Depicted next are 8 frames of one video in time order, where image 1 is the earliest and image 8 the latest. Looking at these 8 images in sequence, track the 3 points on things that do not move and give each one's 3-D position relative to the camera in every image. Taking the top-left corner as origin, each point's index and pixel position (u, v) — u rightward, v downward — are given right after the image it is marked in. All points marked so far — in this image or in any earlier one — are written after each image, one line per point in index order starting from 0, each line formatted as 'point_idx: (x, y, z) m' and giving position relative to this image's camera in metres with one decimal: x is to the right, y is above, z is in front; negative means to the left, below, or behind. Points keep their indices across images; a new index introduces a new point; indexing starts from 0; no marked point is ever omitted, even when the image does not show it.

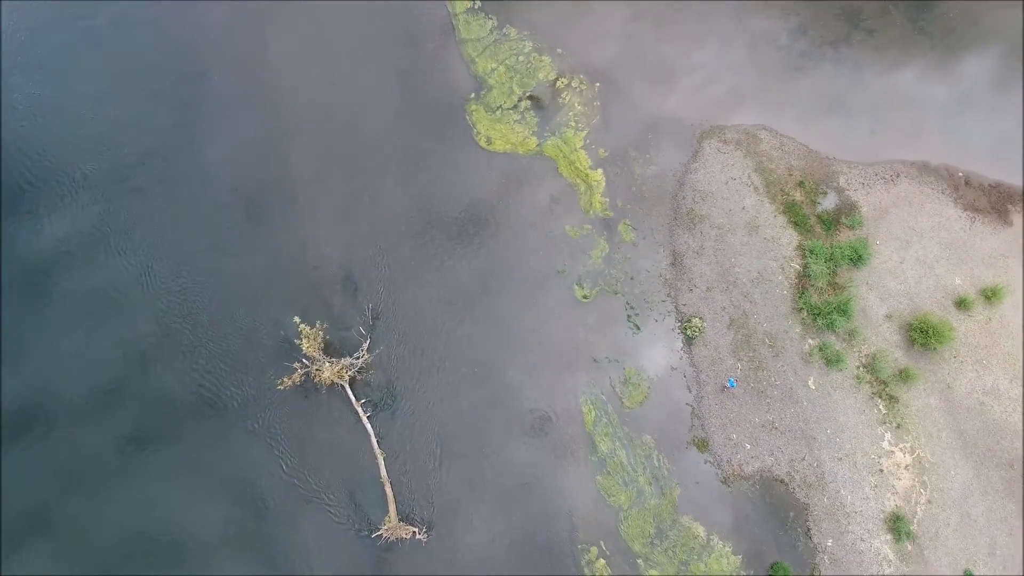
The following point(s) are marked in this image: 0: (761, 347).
0: (+5.5, -1.3, +13.9) m
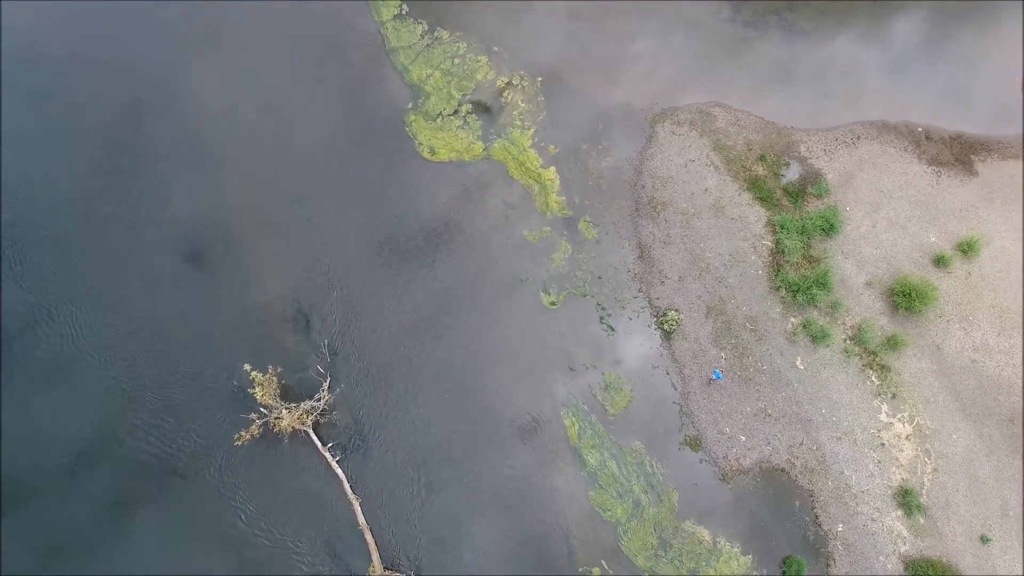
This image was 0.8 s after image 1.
0: (+4.9, -0.9, +13.3) m
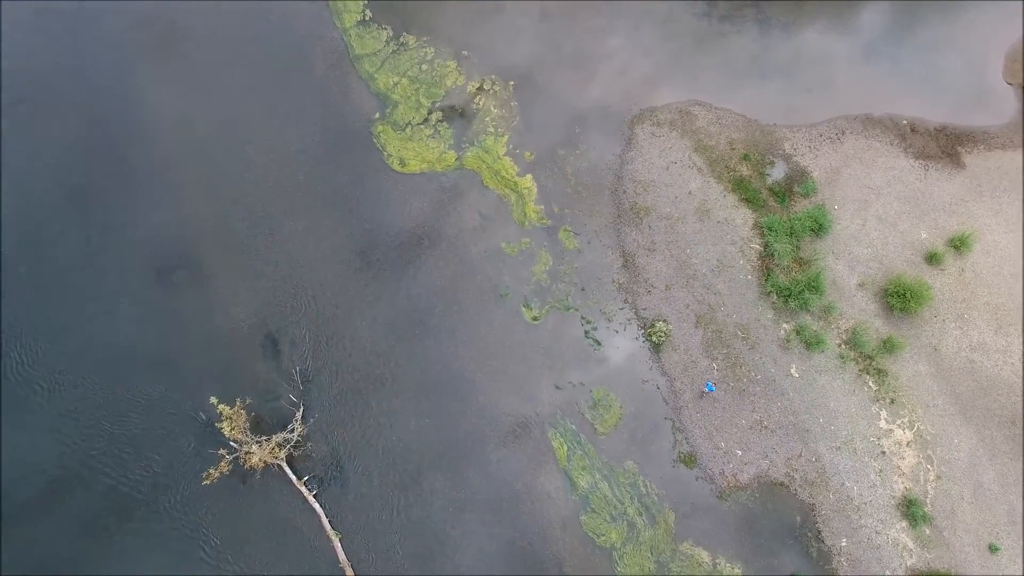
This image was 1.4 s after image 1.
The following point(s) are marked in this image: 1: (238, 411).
0: (+4.5, -1.1, +12.7) m
1: (-5.2, -2.3, +11.9) m
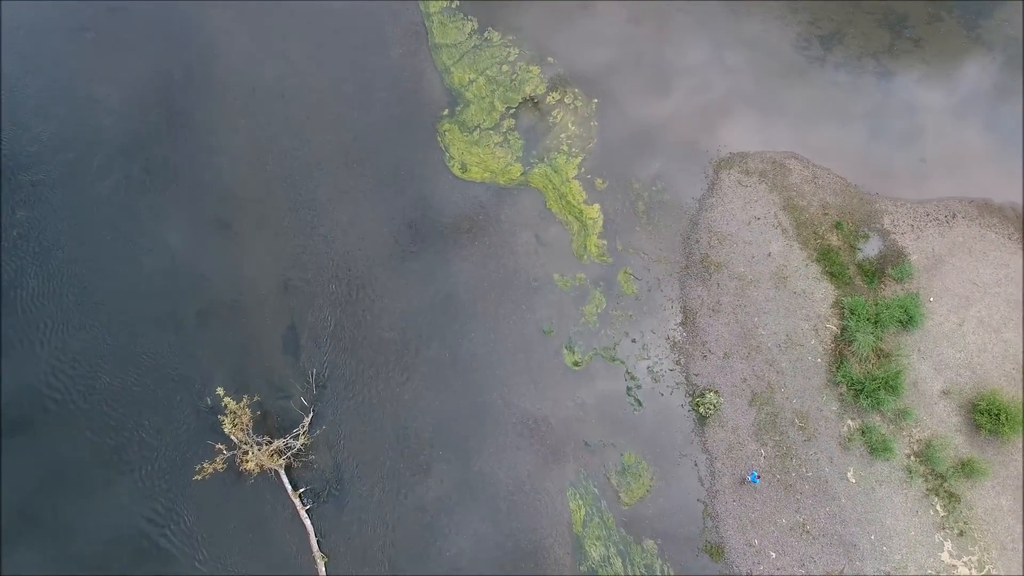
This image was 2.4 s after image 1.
0: (+5.0, -2.6, +11.4) m
1: (-4.7, -2.1, +11.2) m
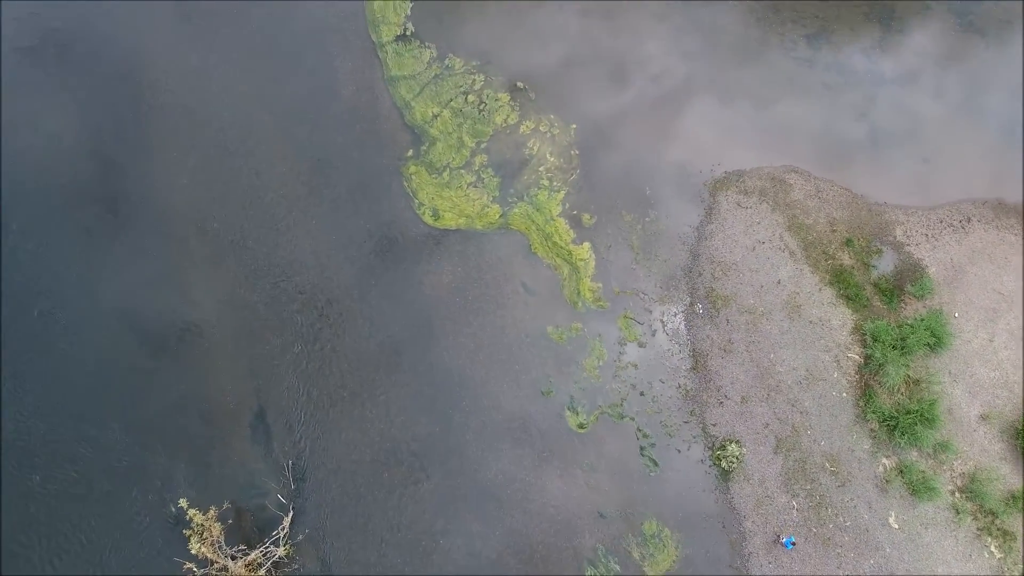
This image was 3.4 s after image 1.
0: (+5.1, -3.1, +10.4) m
1: (-4.7, -3.5, +9.8) m
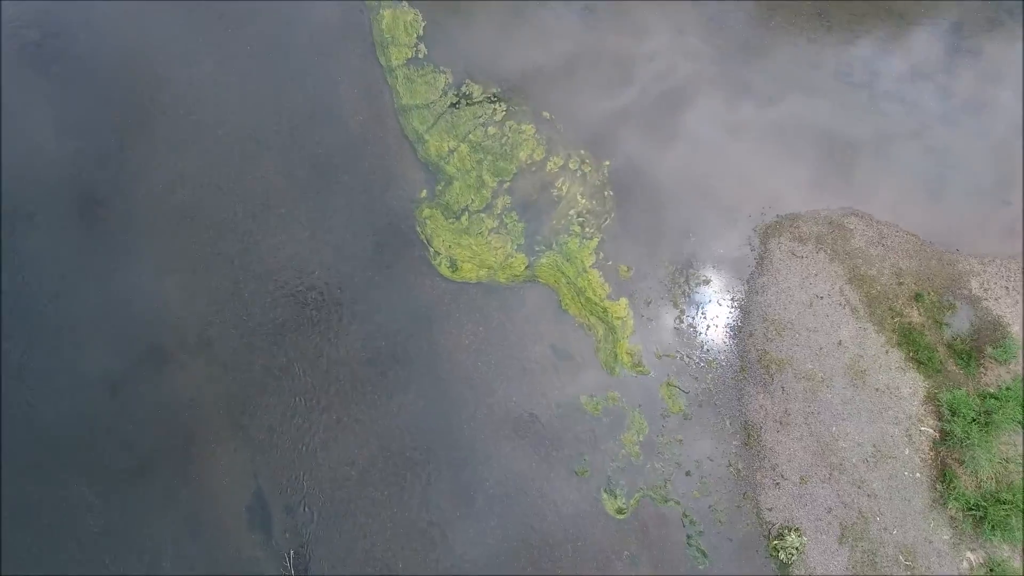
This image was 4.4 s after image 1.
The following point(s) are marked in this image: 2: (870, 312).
0: (+5.5, -4.1, +9.2) m
1: (-4.2, -4.5, +8.7) m
2: (+5.7, -0.4, +10.1) m
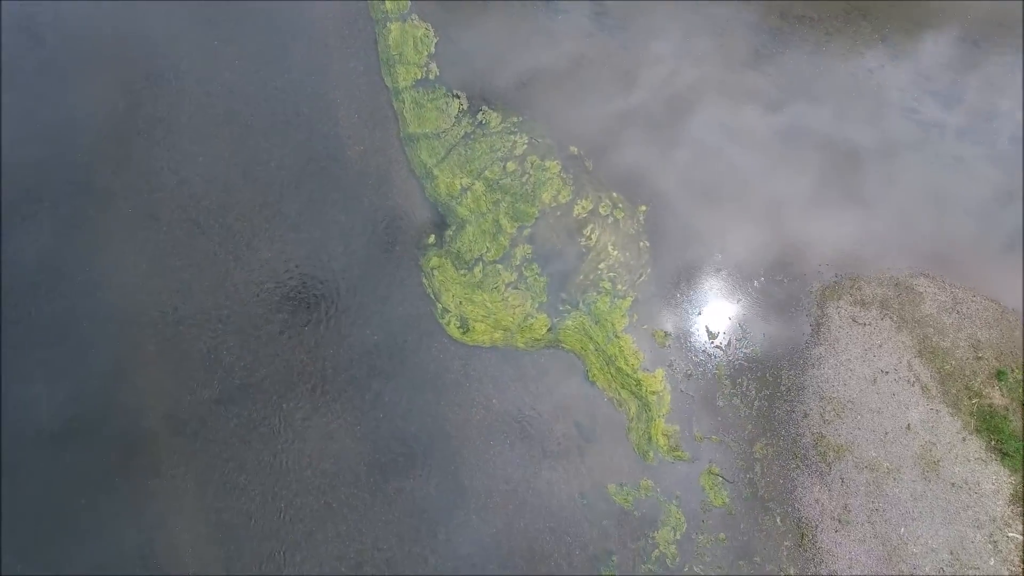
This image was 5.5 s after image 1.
0: (+5.7, -5.1, +7.8) m
1: (-4.1, -5.4, +7.3) m
2: (+6.0, -1.5, +8.7) m
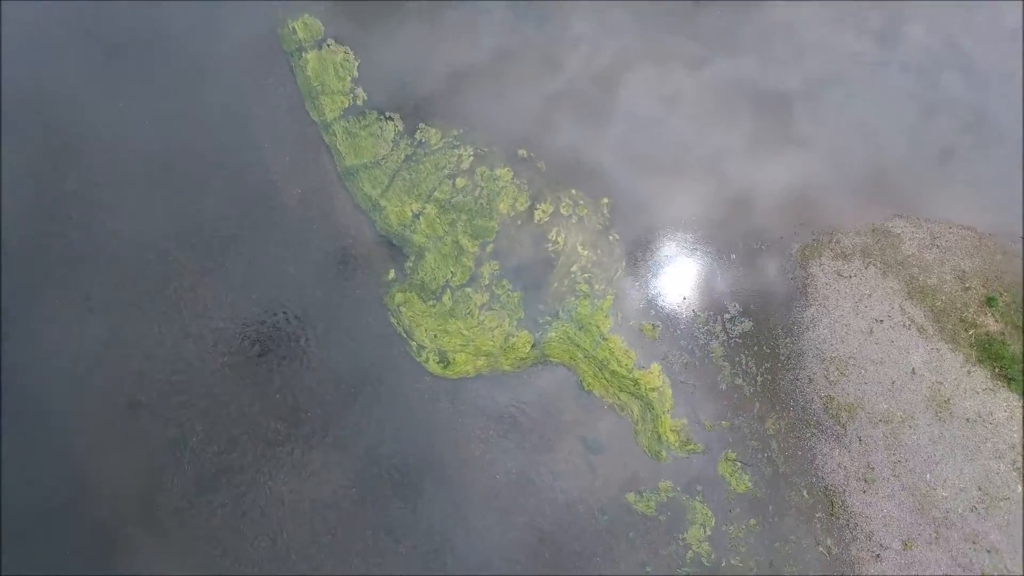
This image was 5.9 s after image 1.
0: (+6.3, -4.2, +7.6) m
1: (-3.2, -6.3, +6.7) m
2: (+5.8, -0.6, +8.6) m
